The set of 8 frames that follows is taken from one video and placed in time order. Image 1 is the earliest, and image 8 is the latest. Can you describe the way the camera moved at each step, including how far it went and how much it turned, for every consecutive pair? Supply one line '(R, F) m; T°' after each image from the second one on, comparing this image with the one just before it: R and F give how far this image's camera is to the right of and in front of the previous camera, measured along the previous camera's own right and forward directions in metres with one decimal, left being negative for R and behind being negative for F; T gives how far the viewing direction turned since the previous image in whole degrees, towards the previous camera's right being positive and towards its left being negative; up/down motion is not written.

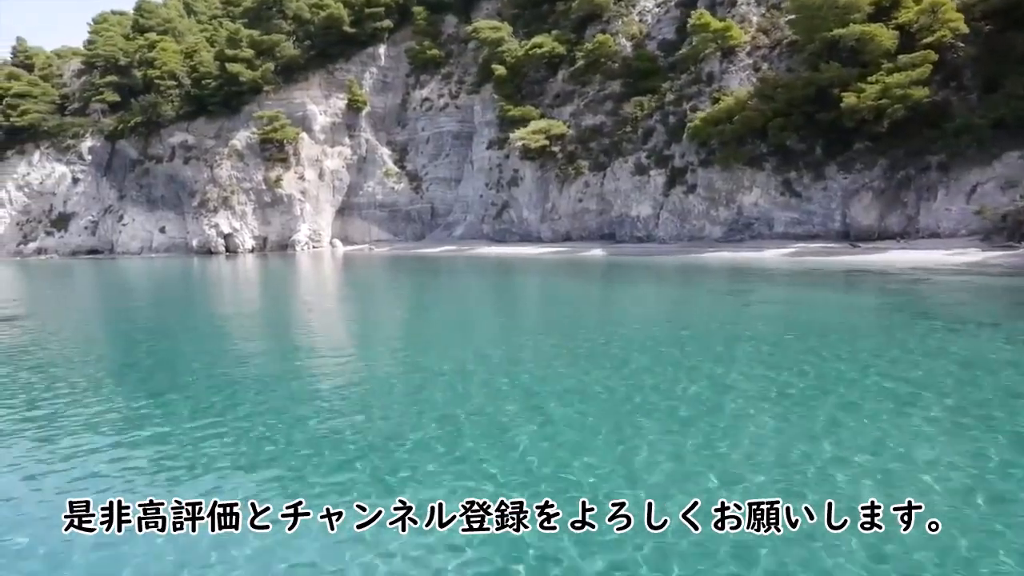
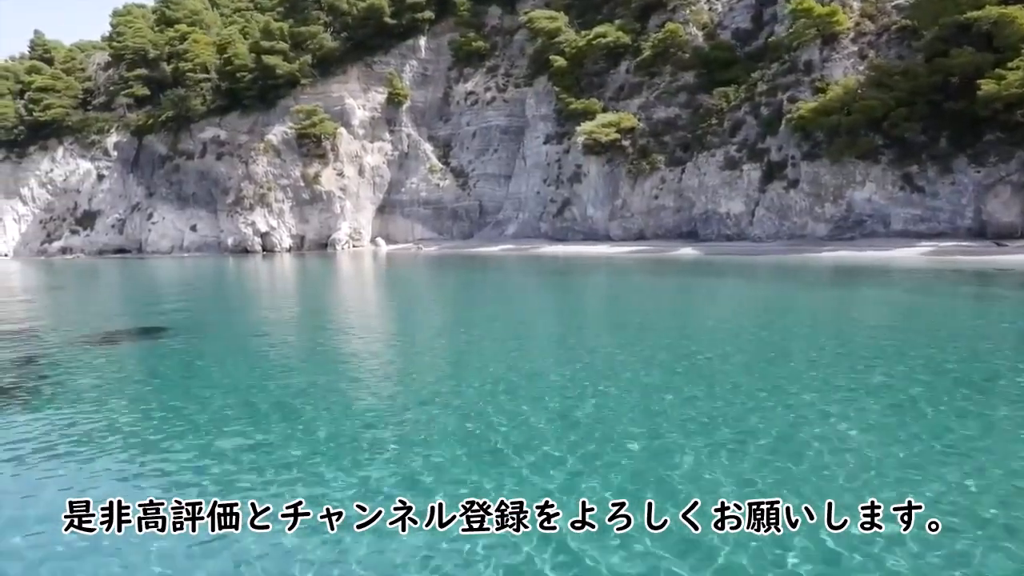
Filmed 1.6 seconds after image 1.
(-4.0, +2.1) m; 0°
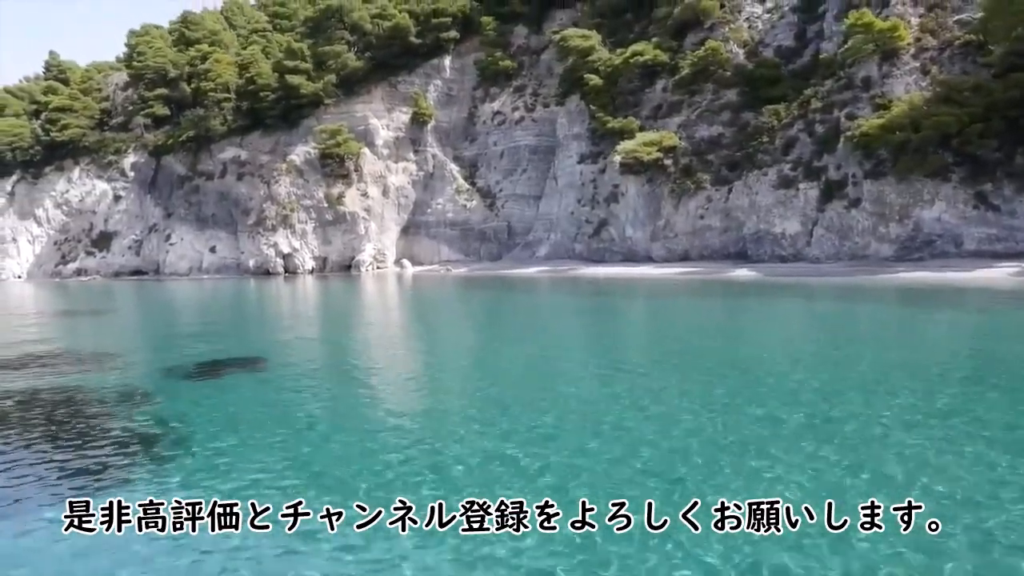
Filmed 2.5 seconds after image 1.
(-2.3, +1.2) m; 0°
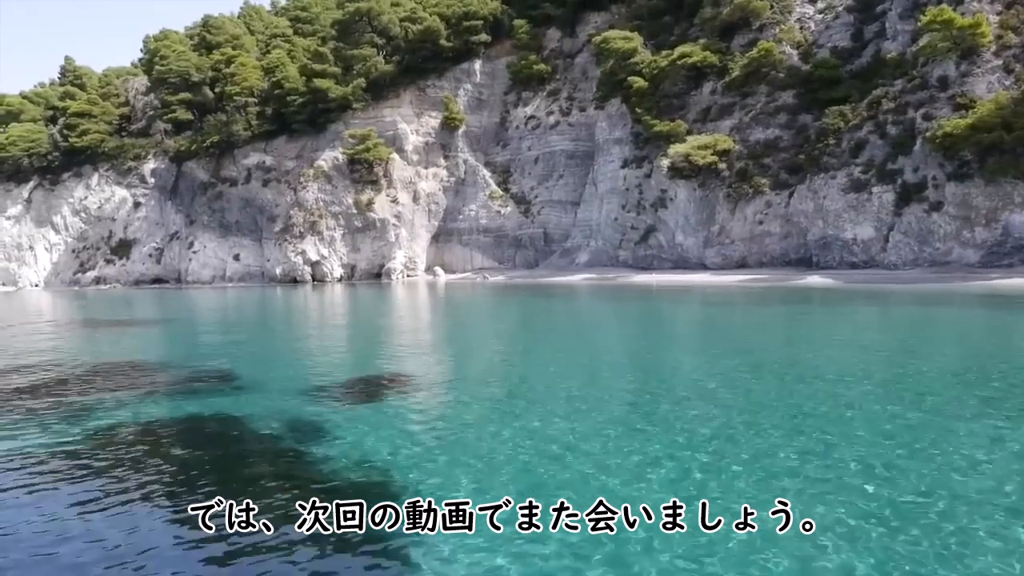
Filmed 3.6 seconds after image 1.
(-2.7, +1.5) m; 0°
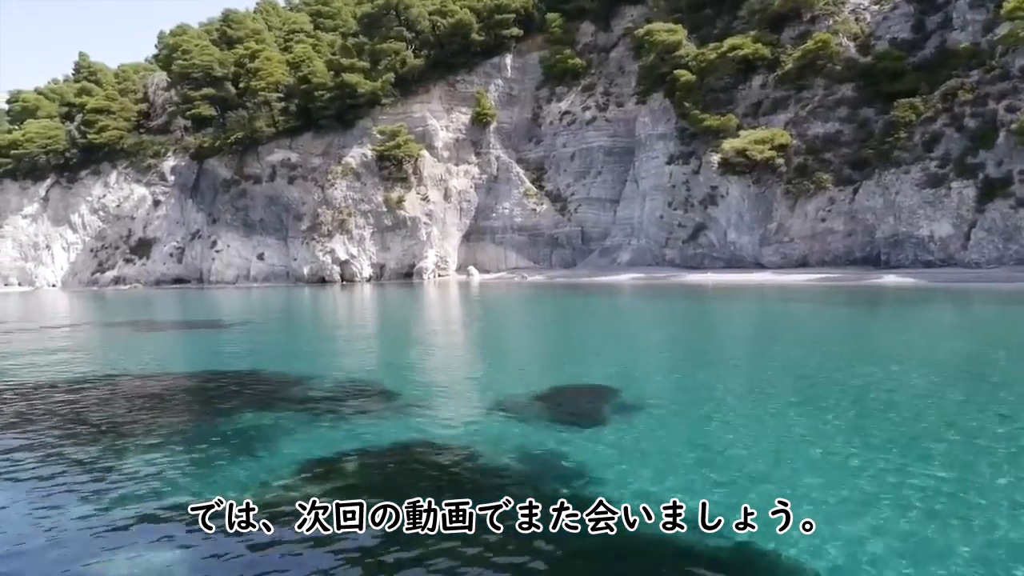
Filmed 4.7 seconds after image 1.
(-2.6, +1.4) m; 0°
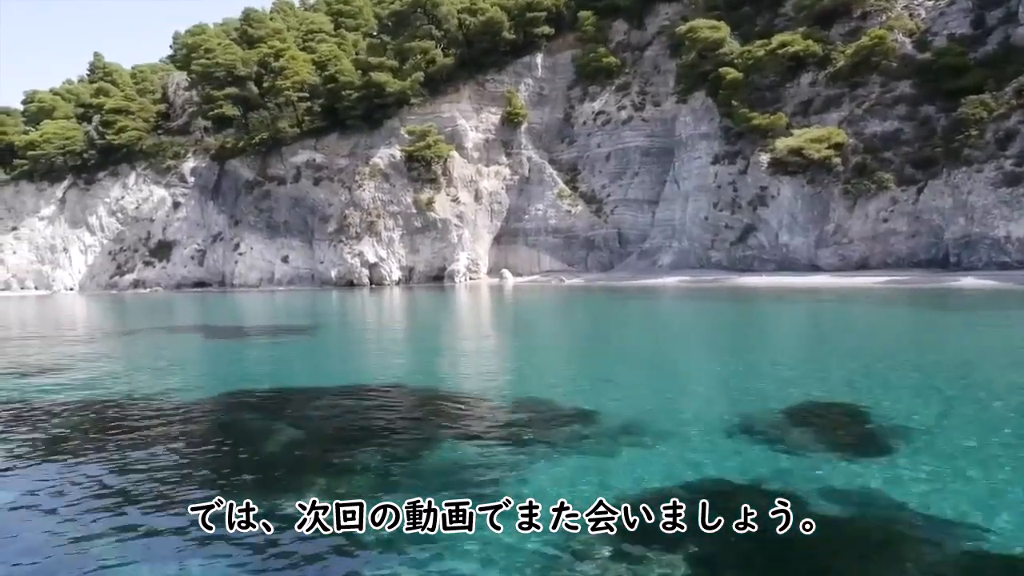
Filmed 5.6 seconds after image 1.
(-2.5, +1.3) m; 0°
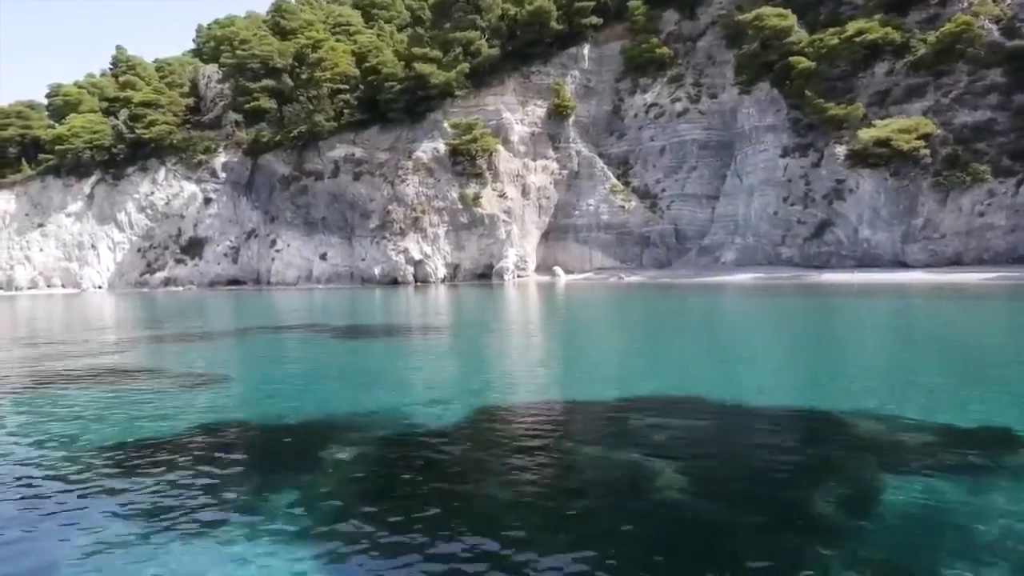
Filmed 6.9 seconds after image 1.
(-3.6, +1.7) m; 0°
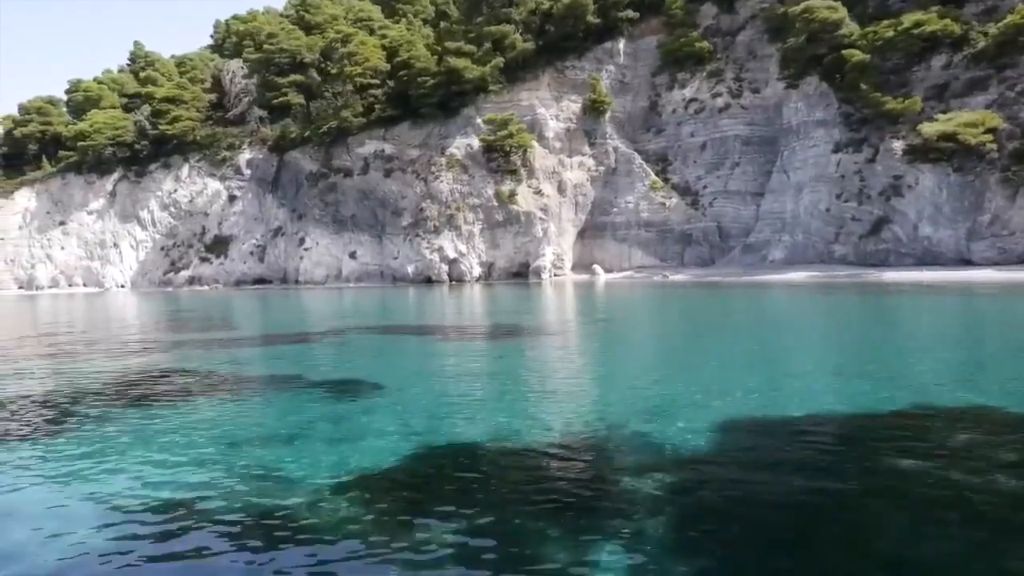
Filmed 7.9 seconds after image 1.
(-2.6, +1.0) m; 0°
